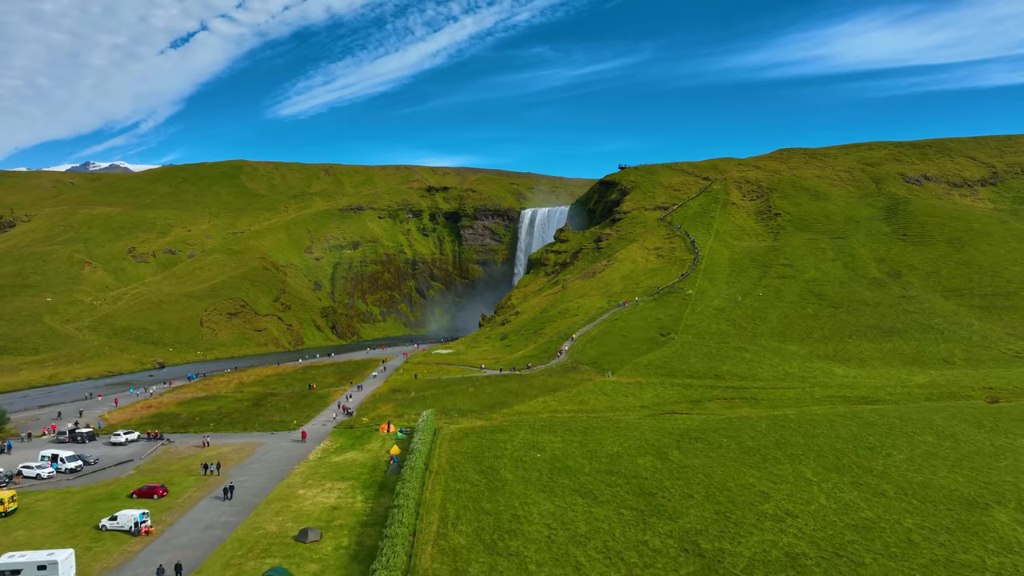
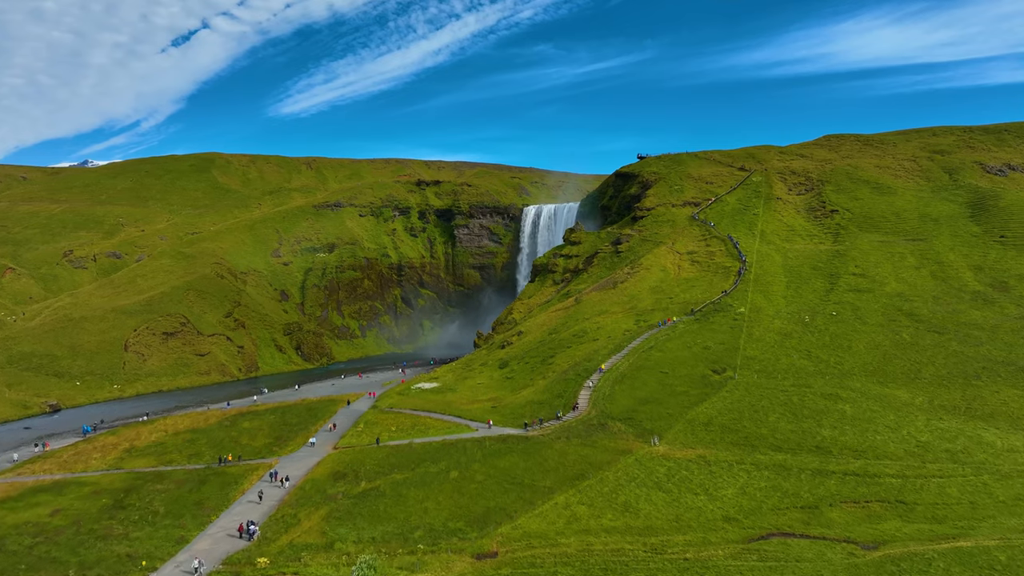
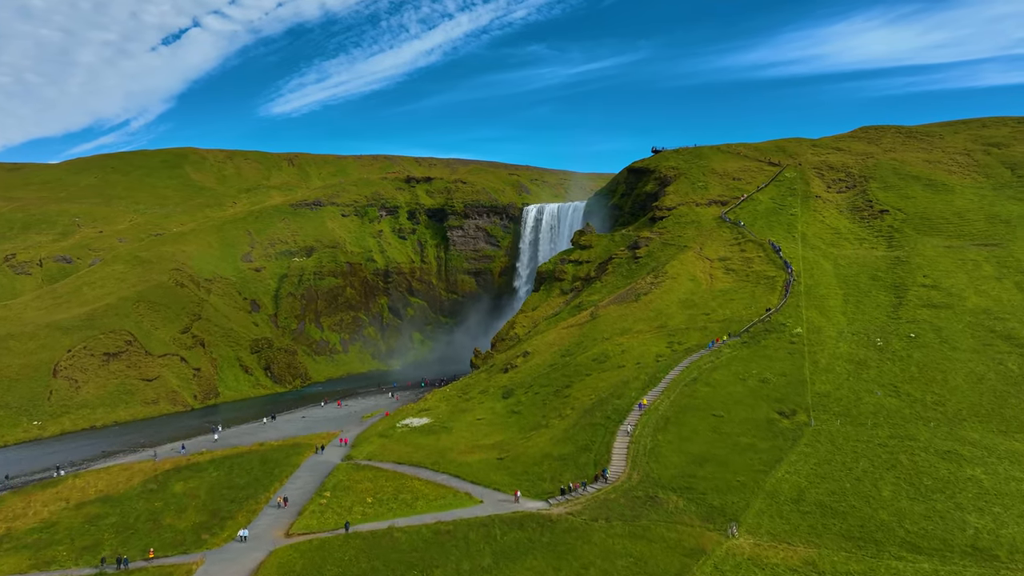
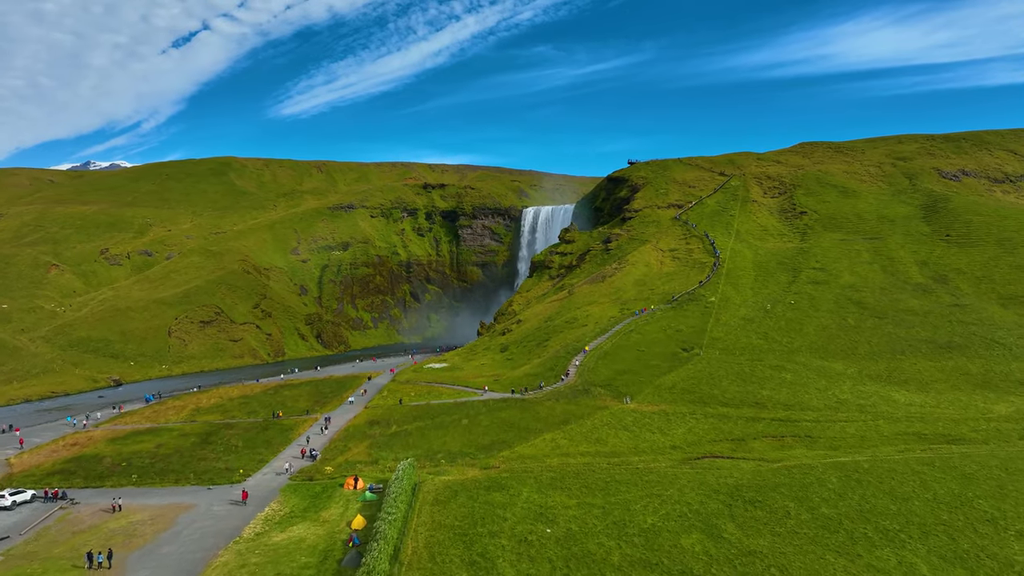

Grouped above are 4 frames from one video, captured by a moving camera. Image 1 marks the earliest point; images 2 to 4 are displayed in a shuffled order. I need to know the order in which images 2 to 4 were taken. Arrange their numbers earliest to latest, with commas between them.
4, 2, 3
